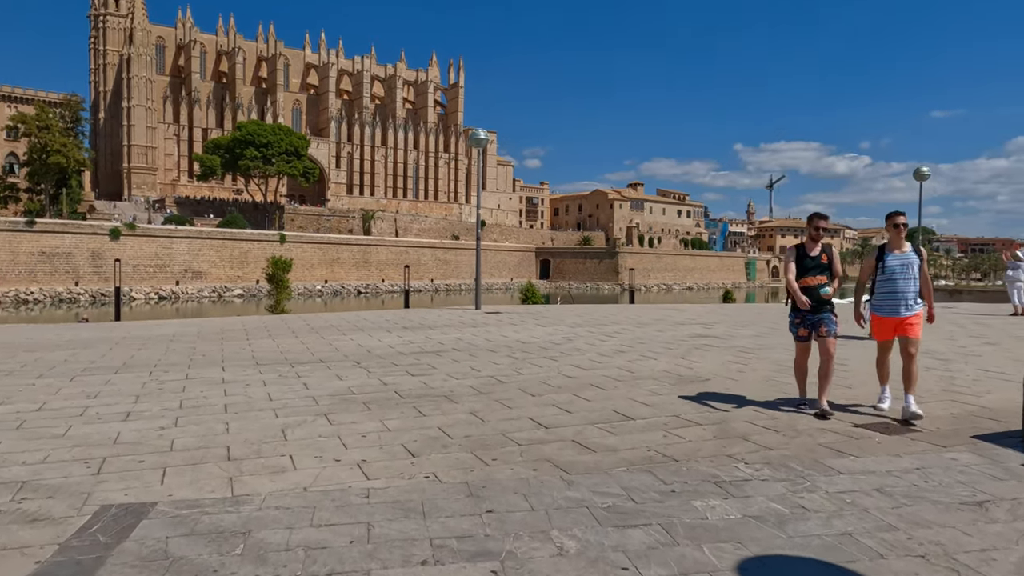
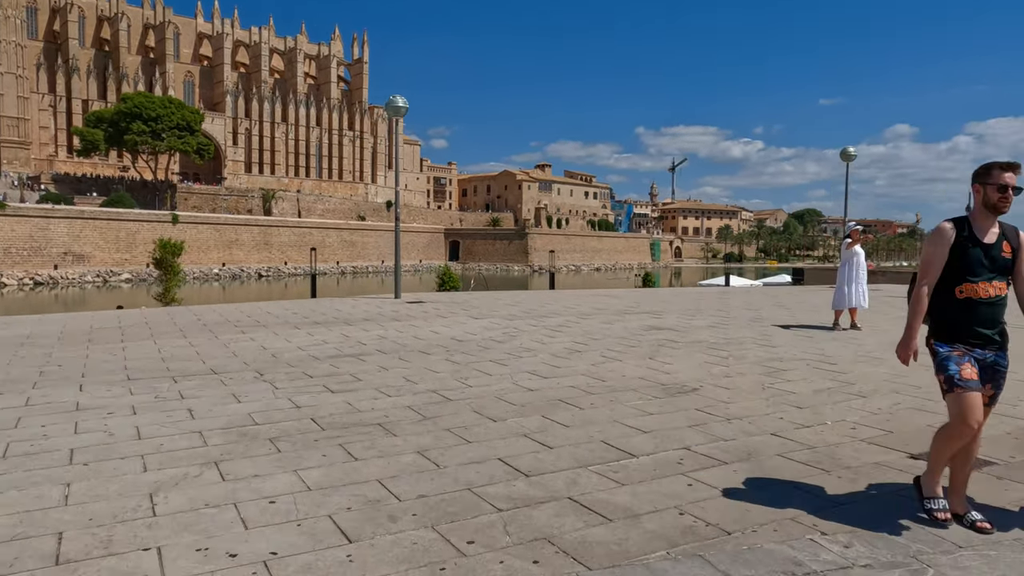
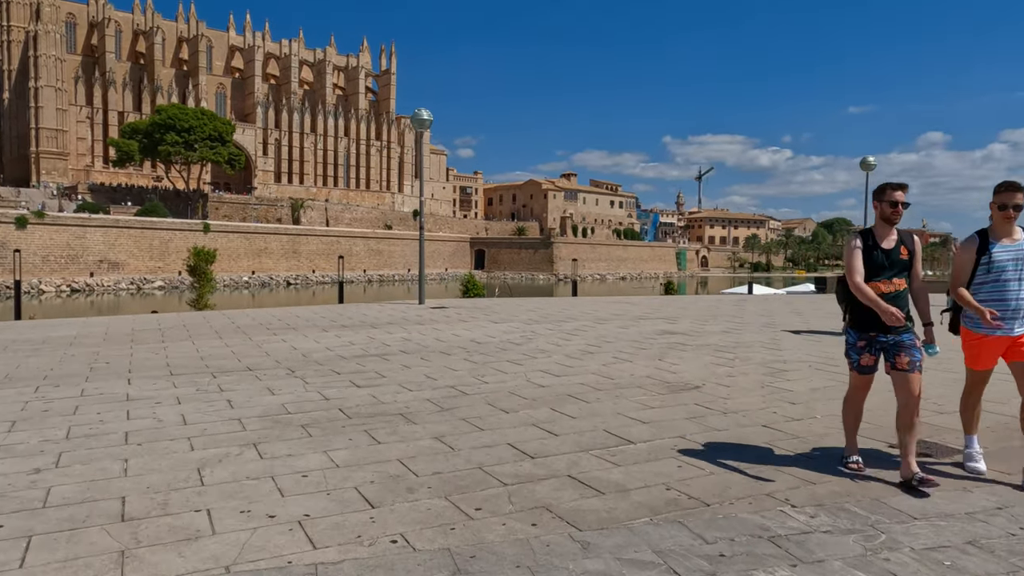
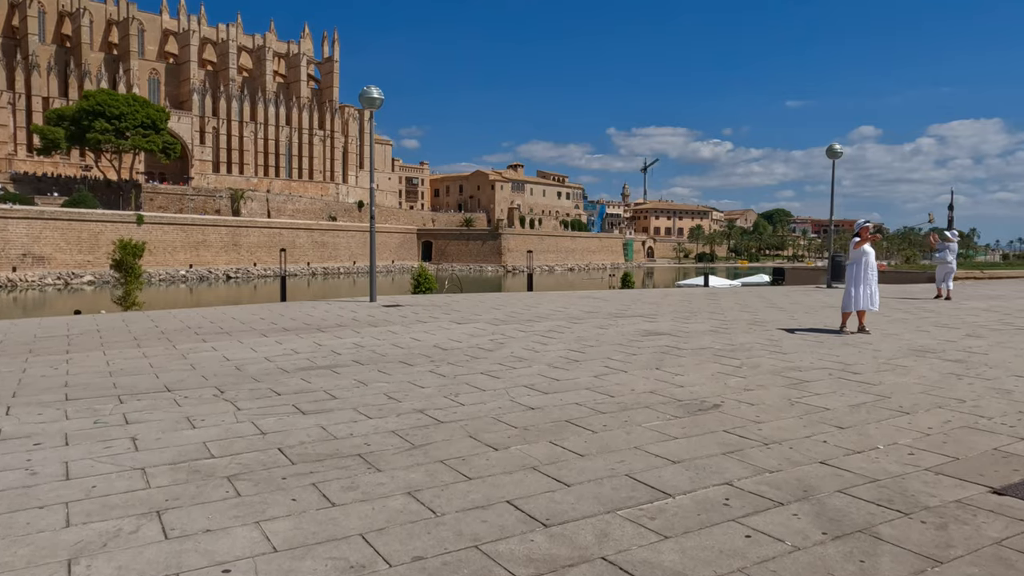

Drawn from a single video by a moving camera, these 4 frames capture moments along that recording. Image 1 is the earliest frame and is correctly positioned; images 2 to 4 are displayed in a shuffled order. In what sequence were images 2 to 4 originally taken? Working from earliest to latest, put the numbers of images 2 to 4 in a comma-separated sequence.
3, 2, 4
